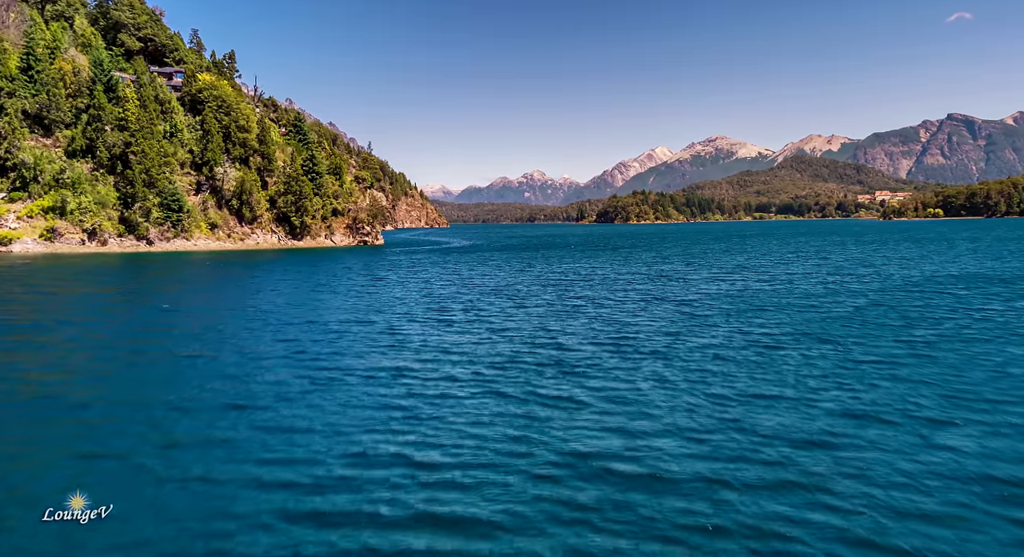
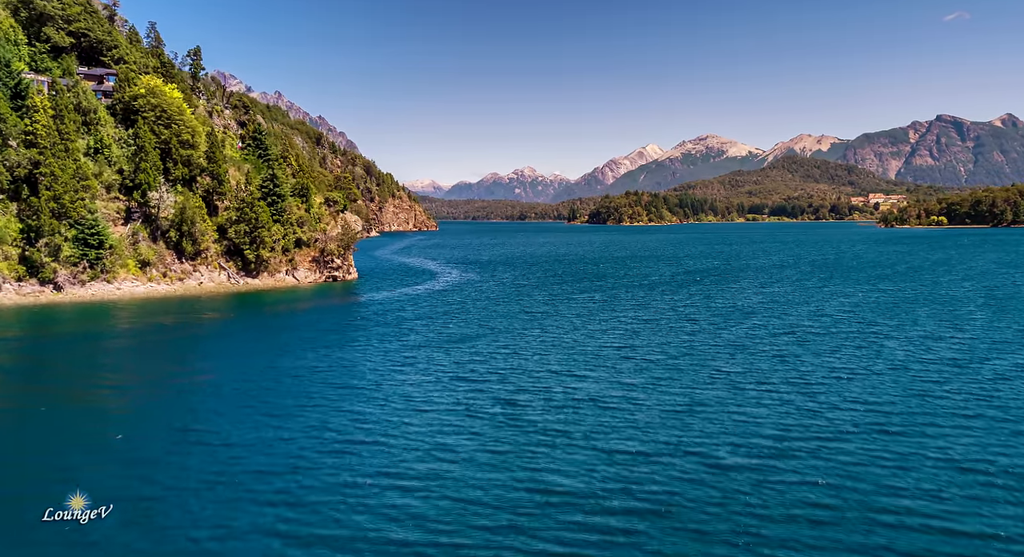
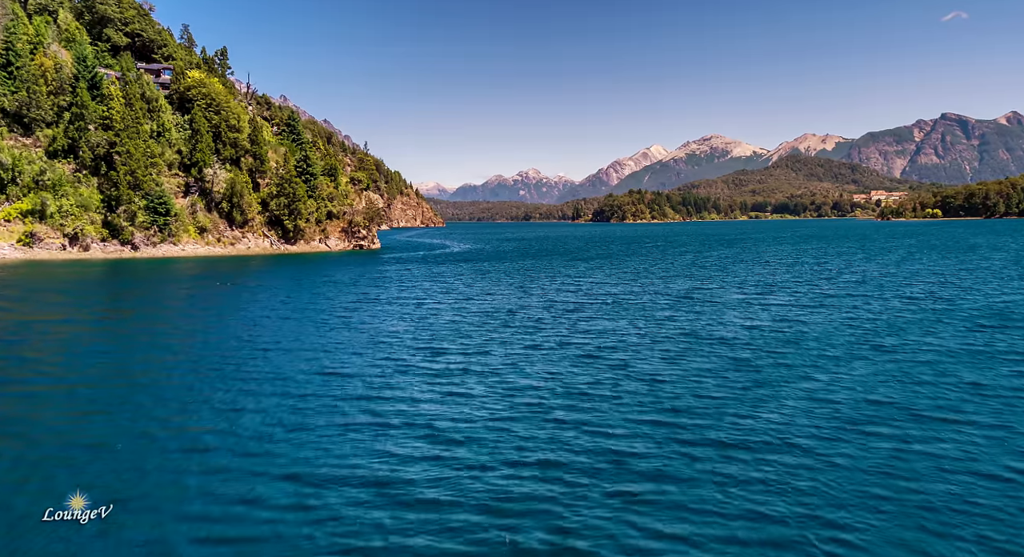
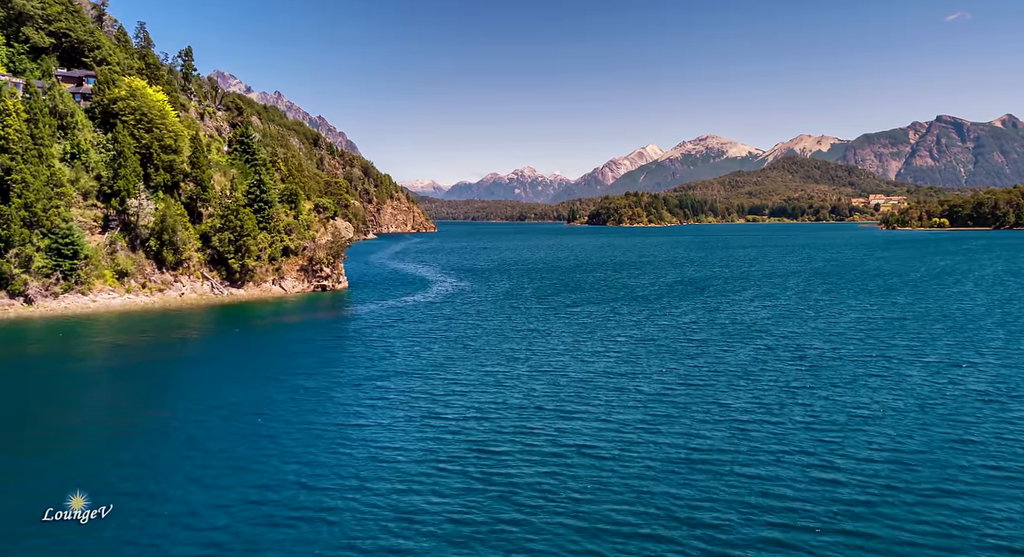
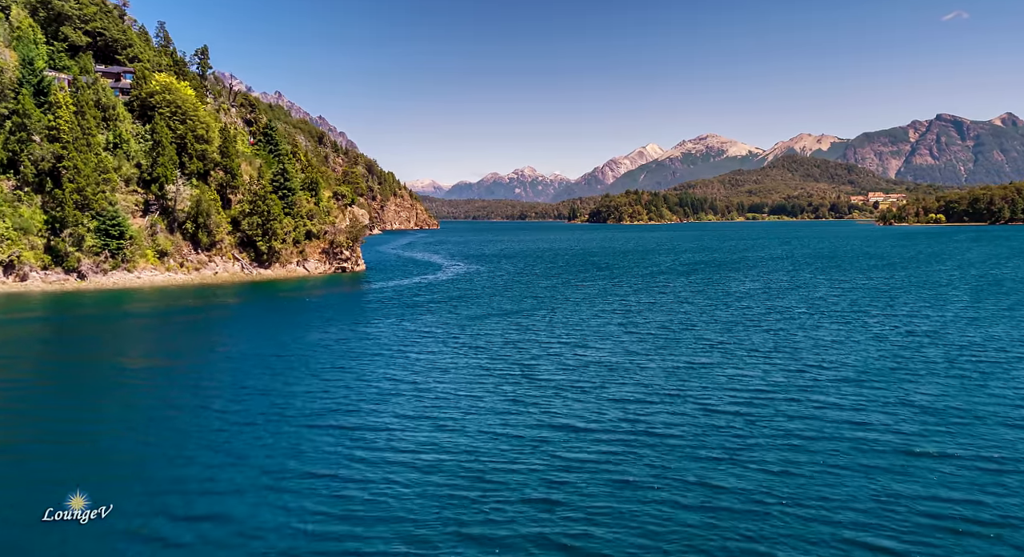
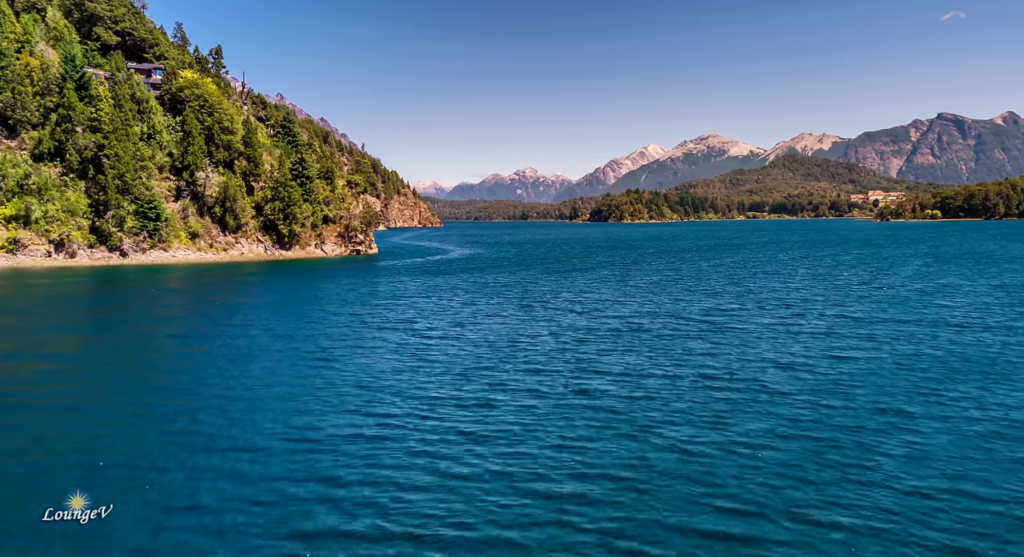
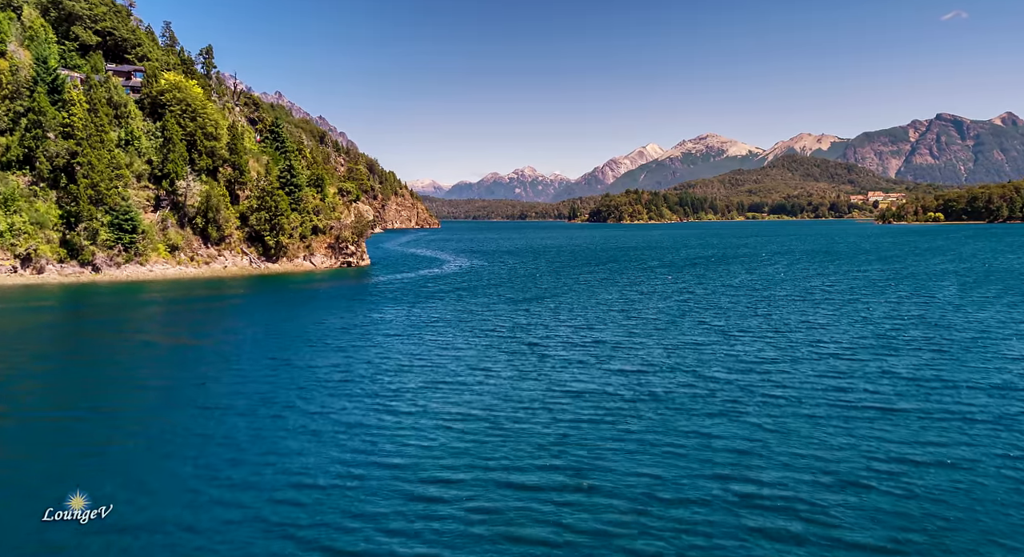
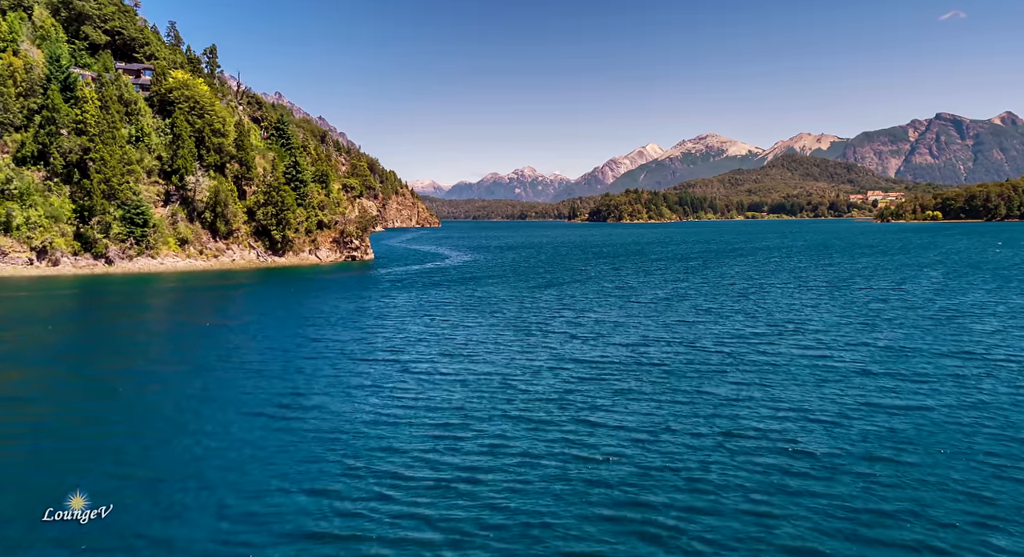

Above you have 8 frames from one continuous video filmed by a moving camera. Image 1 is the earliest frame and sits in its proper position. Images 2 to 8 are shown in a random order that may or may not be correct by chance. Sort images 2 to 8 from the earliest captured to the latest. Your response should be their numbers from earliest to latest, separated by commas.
3, 6, 8, 7, 5, 2, 4
